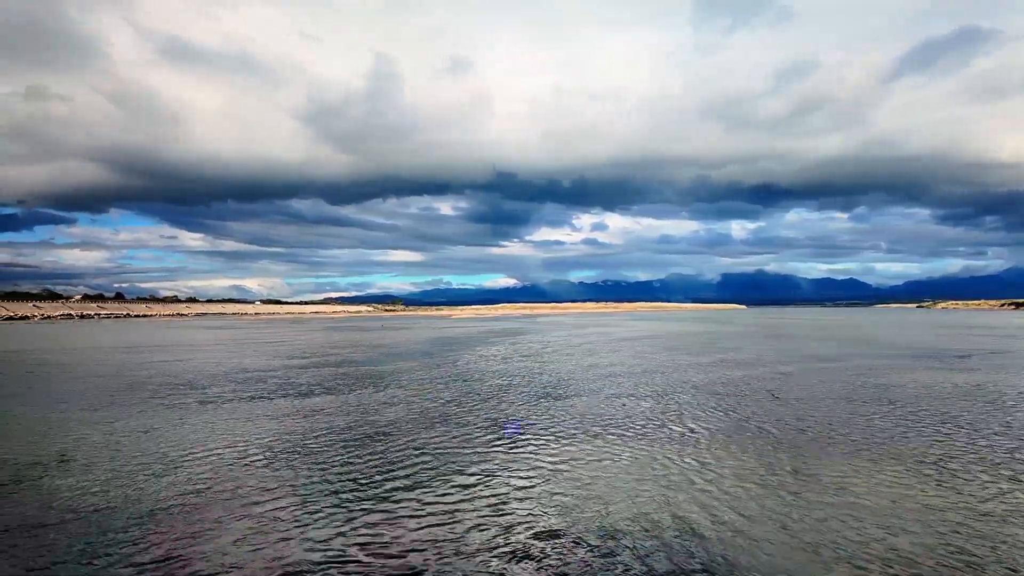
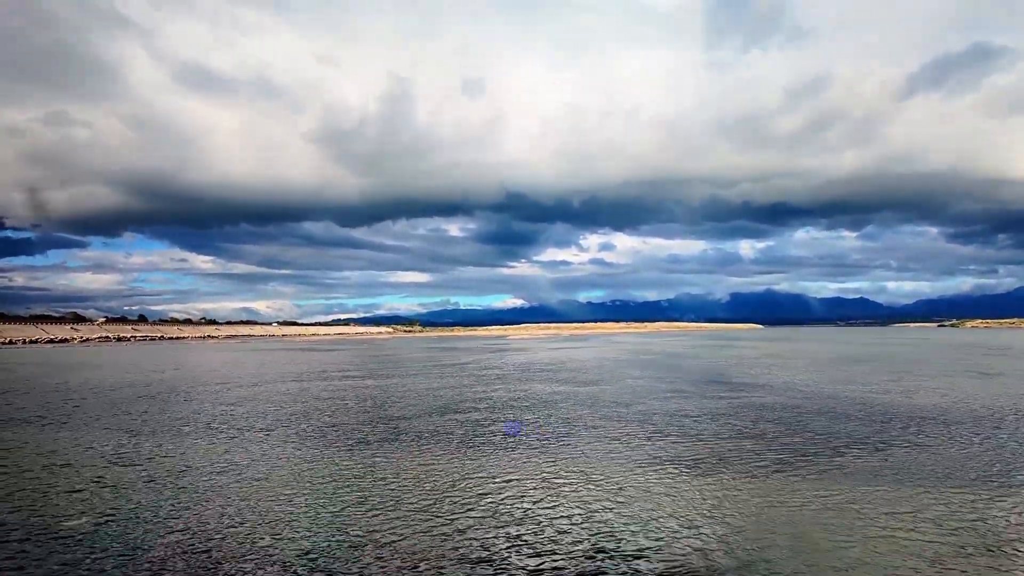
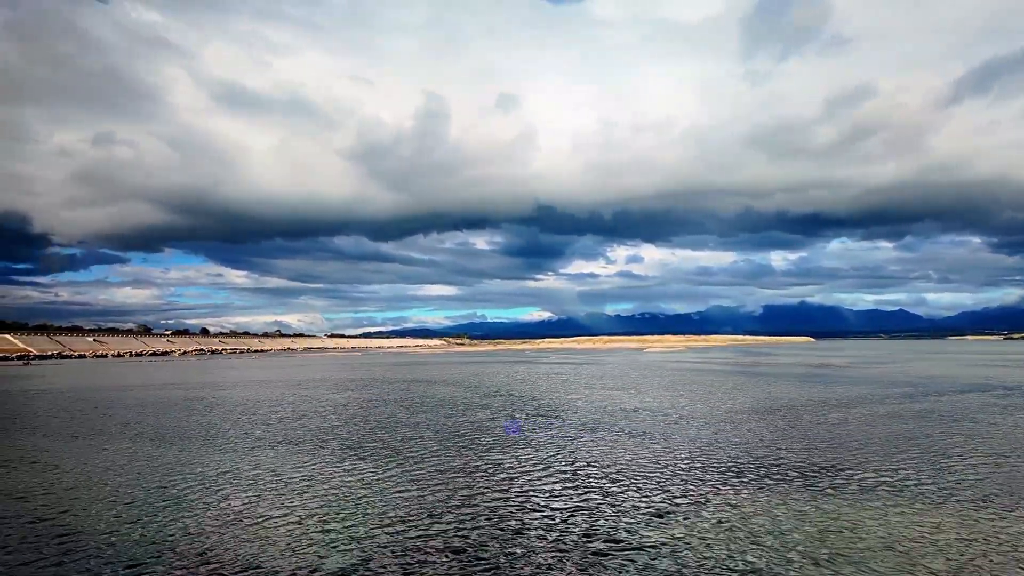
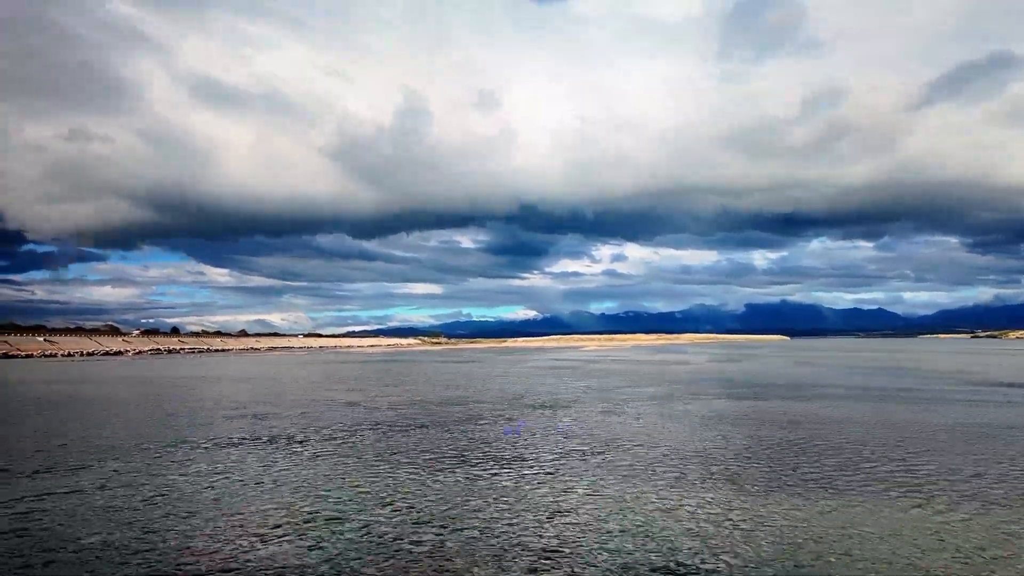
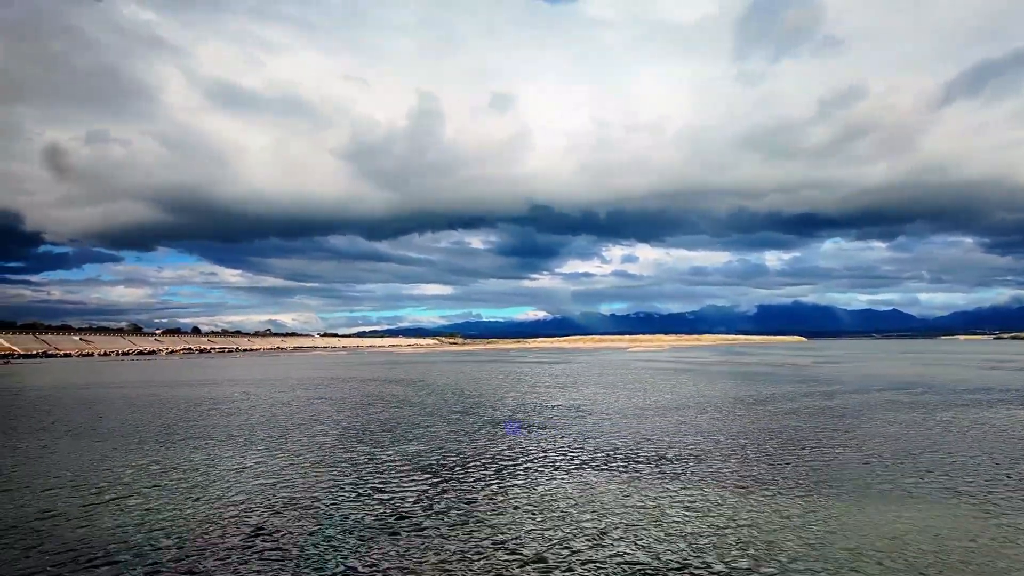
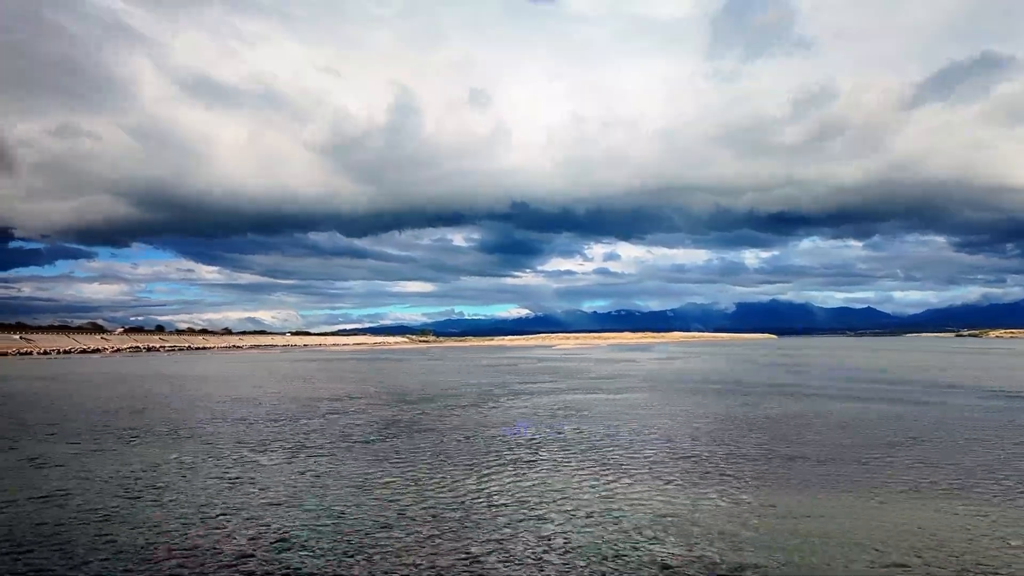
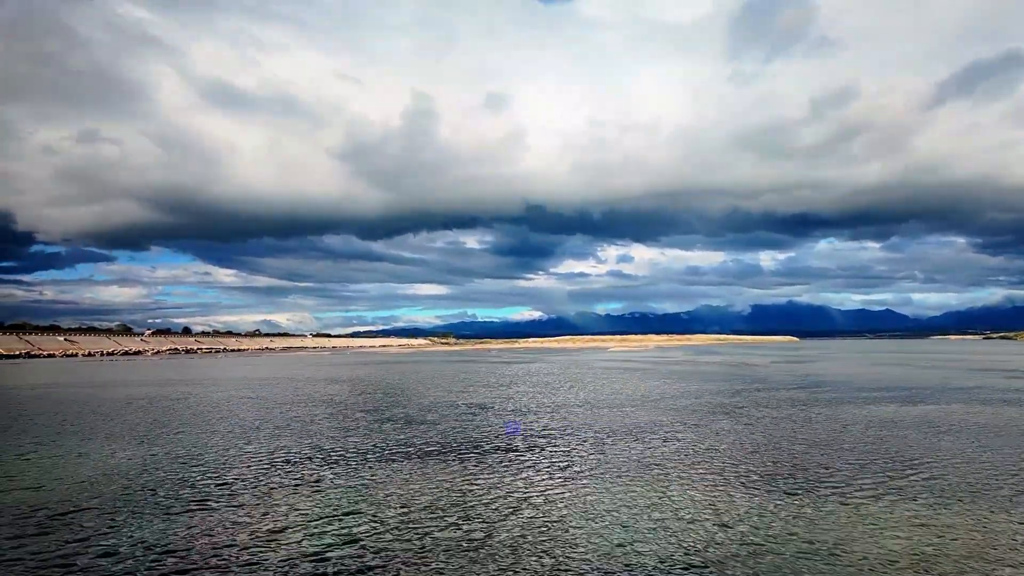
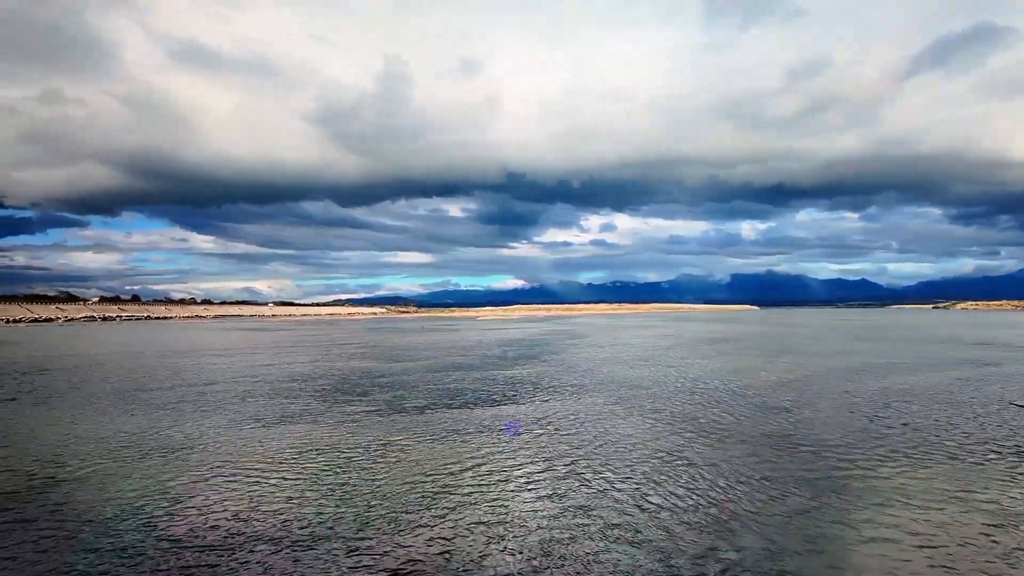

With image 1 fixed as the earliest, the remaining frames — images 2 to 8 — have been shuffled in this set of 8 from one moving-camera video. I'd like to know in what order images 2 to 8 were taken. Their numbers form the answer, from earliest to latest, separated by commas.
8, 2, 6, 4, 7, 5, 3
